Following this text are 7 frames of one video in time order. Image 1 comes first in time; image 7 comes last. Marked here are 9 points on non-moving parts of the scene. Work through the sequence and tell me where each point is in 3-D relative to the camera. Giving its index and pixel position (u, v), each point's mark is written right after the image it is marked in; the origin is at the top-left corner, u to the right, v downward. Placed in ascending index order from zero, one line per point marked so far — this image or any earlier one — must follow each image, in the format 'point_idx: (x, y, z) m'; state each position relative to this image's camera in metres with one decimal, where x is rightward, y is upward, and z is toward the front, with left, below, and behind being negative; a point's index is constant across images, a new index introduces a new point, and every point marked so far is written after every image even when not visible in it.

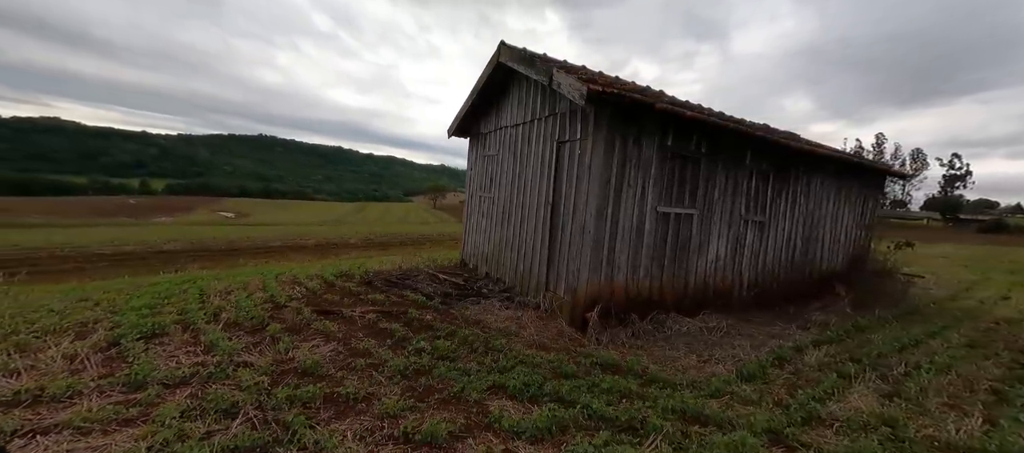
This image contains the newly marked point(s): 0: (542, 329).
0: (+0.4, -1.3, +5.1) m
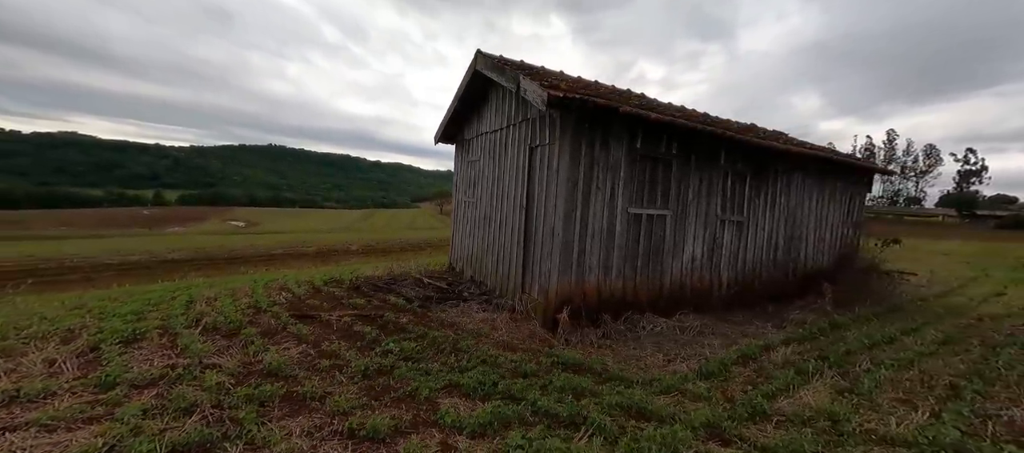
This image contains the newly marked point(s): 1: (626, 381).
0: (0.0, -1.3, +5.2) m
1: (+1.1, -1.5, +3.9) m
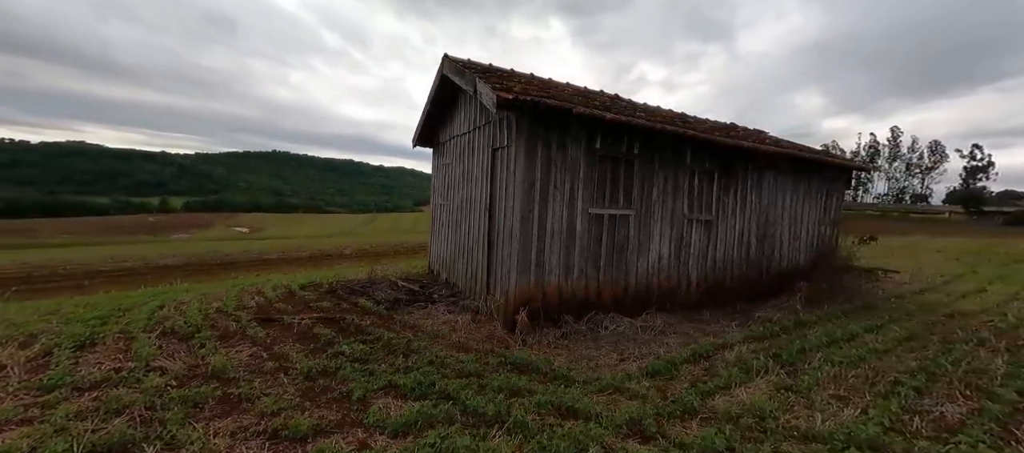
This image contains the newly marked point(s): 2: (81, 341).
0: (-0.5, -1.3, +5.2) m
1: (+0.5, -1.5, +3.9) m
2: (-4.6, -1.2, +4.3) m
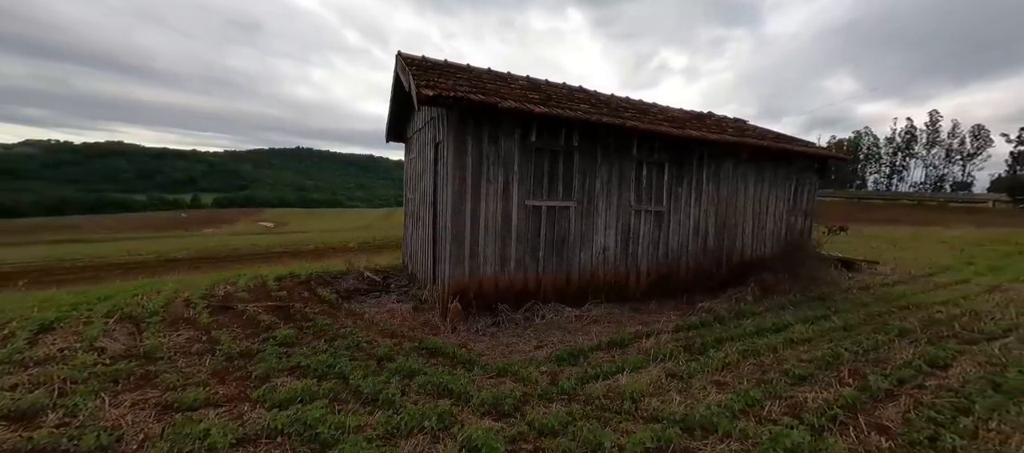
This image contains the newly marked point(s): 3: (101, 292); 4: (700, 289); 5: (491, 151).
0: (-1.4, -1.2, +5.5) m
1: (-0.4, -1.4, +4.1) m
2: (-5.5, -1.2, +4.8) m
3: (-7.2, -1.2, +7.2) m
4: (+3.3, -1.1, +7.2) m
5: (-0.3, +1.0, +5.5) m
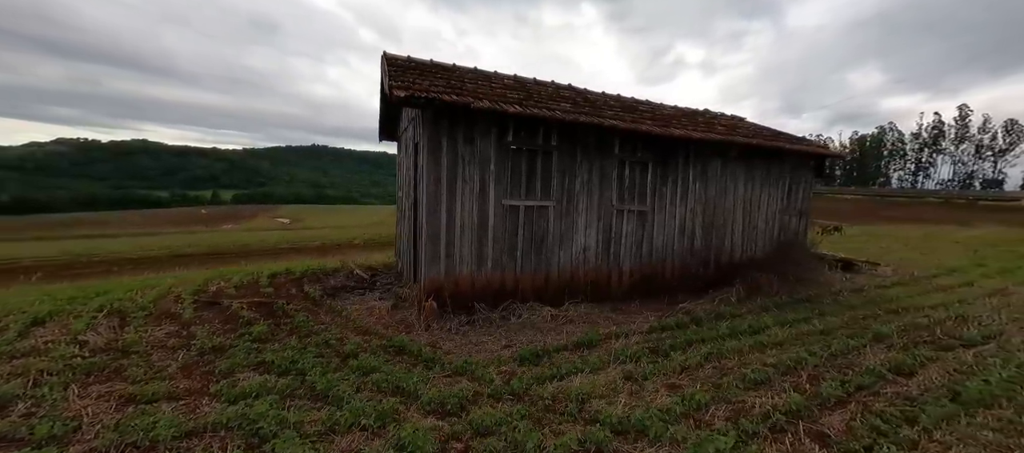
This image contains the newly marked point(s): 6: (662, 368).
0: (-1.7, -1.2, +5.5) m
1: (-0.8, -1.4, +4.1) m
2: (-5.9, -1.1, +5.0) m
3: (-7.5, -1.1, +7.5) m
4: (+3.0, -1.1, +7.1) m
5: (-0.6, +1.0, +5.5) m
6: (+1.4, -1.4, +3.9) m
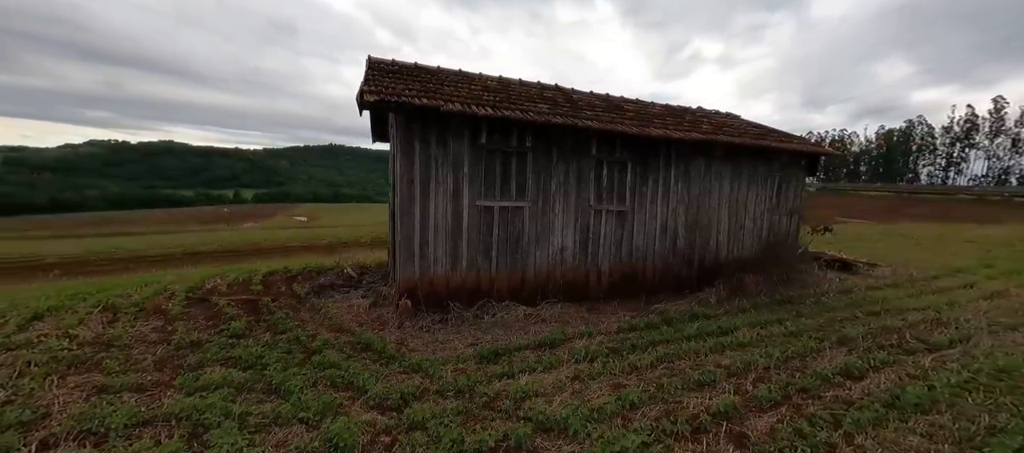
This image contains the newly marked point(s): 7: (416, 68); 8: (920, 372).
0: (-2.1, -1.2, +5.7) m
1: (-1.3, -1.4, +4.3) m
2: (-6.3, -1.1, +5.4) m
3: (-7.8, -1.1, +7.9) m
4: (+2.7, -1.1, +7.1) m
5: (-1.0, +1.0, +5.6) m
6: (+1.0, -1.4, +3.9) m
7: (-1.6, +2.7, +6.8) m
8: (+3.6, -1.3, +3.6) m
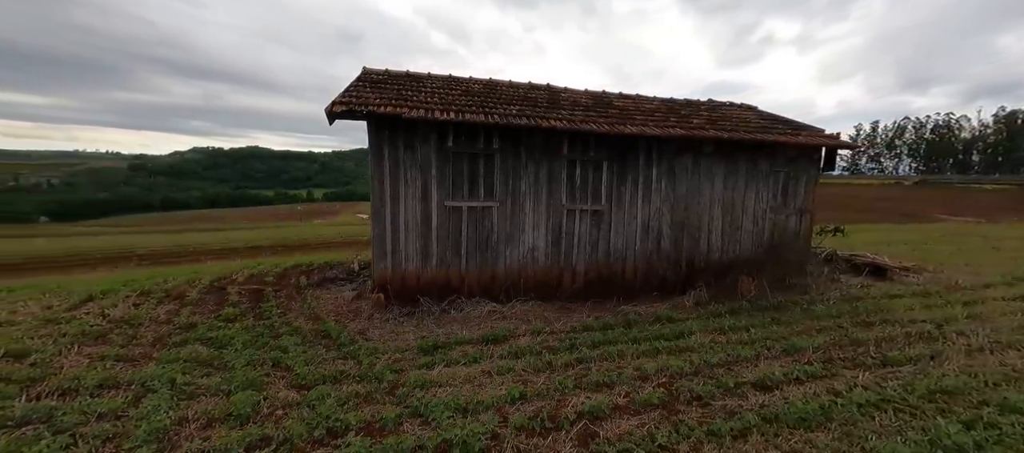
0: (-2.6, -1.2, +6.3) m
1: (-2.0, -1.4, +4.7) m
2: (-6.8, -1.1, +6.6) m
3: (-7.9, -1.0, +9.2) m
4: (+2.4, -1.1, +6.9) m
5: (-1.5, +1.0, +6.0) m
6: (+0.2, -1.4, +4.1) m
7: (-2.0, +2.7, +7.3) m
8: (+2.7, -1.3, +3.3) m
